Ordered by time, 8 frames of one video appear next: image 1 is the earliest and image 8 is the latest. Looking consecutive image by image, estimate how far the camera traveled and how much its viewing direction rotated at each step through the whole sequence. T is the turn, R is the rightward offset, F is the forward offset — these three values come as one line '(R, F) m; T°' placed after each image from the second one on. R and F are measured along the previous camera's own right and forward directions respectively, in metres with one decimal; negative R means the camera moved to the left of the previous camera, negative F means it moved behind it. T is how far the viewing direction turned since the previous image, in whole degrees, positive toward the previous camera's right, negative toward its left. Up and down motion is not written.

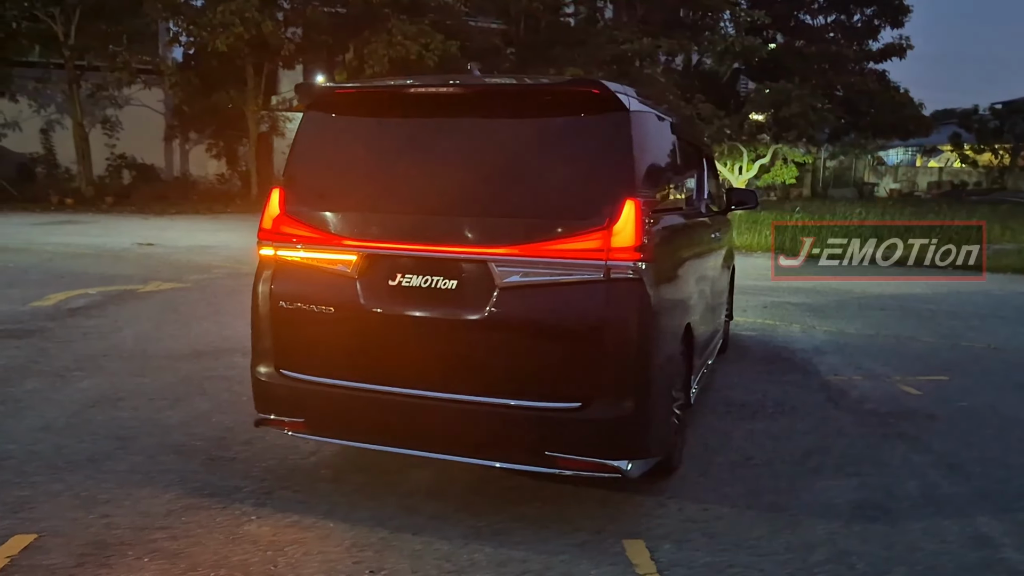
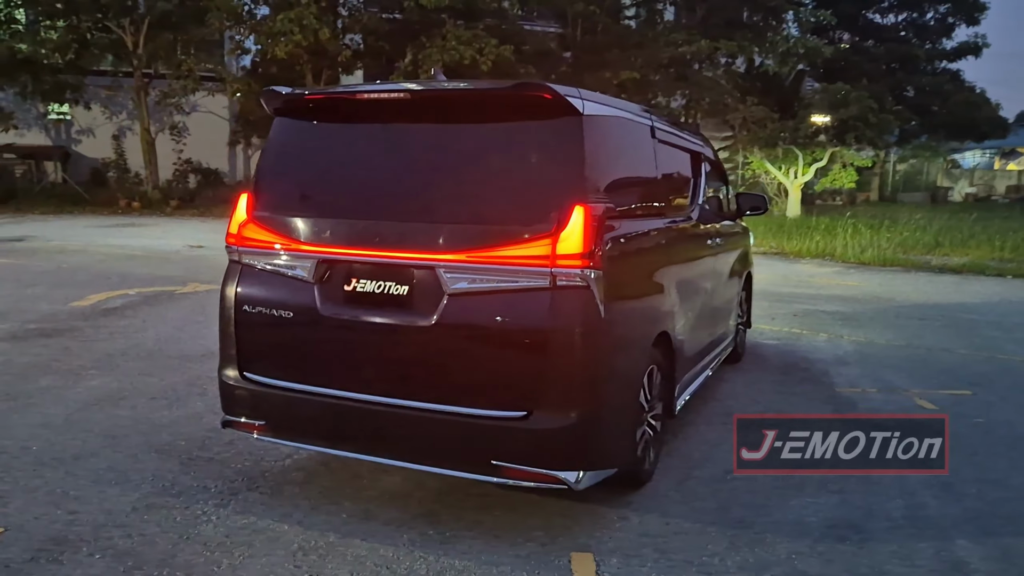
(+0.5, +0.1) m; -4°
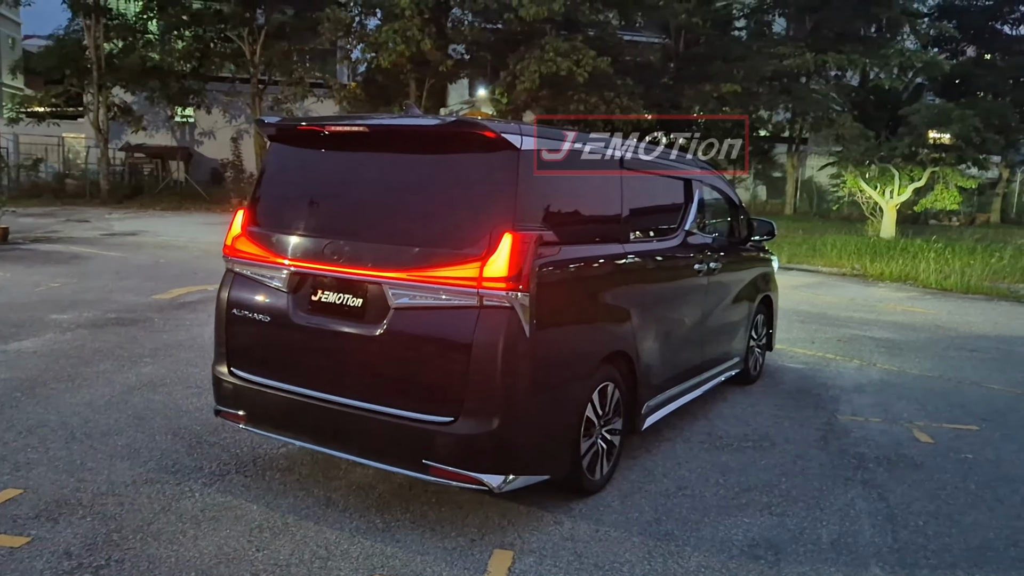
(+0.8, -0.3) m; -7°
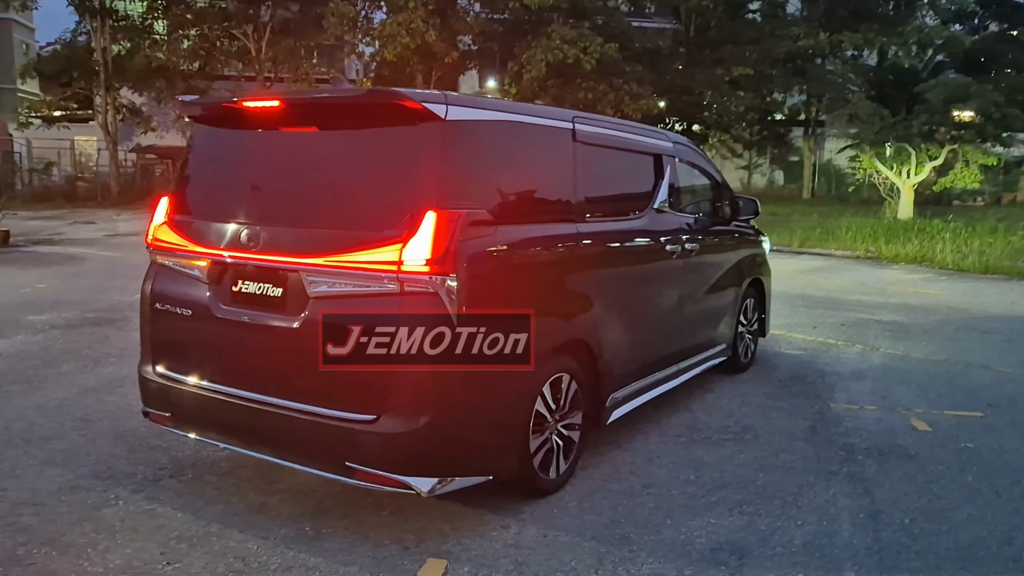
(+0.4, +0.3) m; -2°
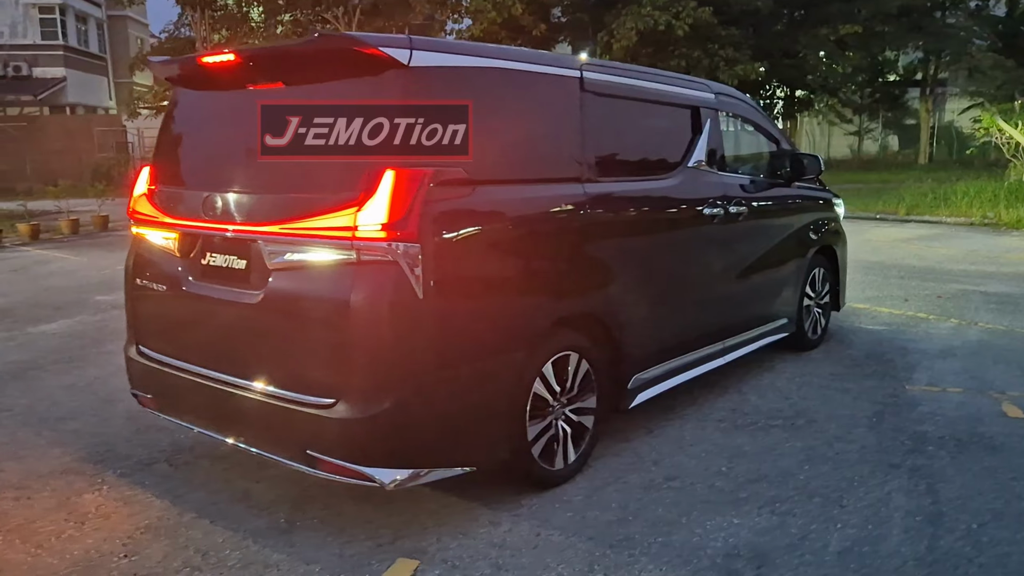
(+0.5, +0.5) m; -7°
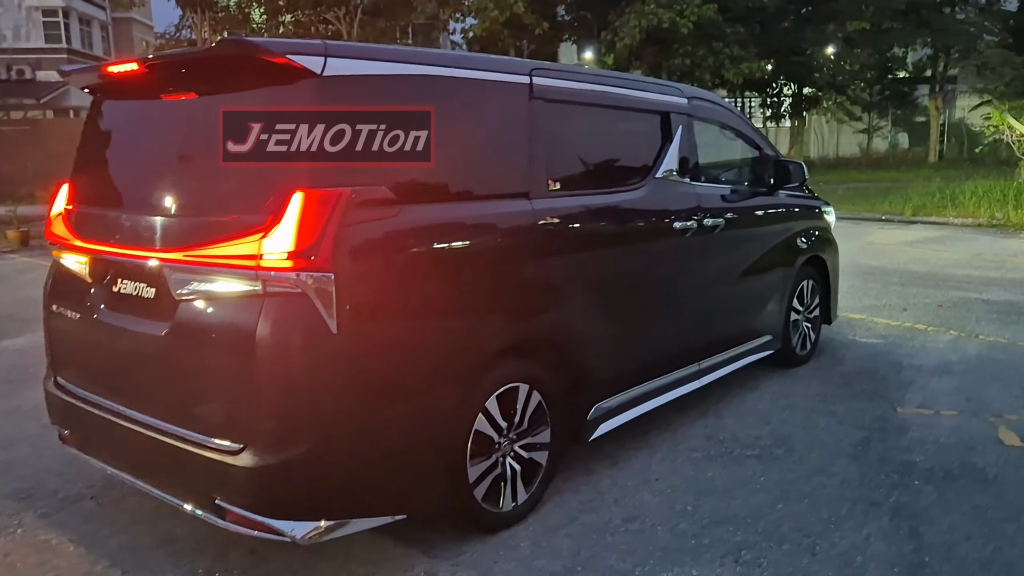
(+0.3, +0.3) m; -1°
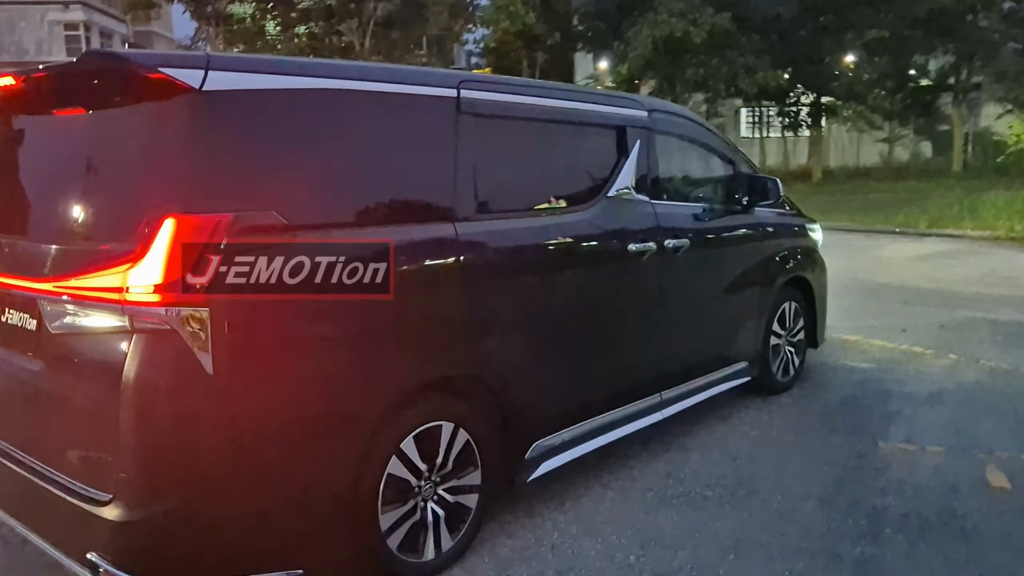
(+0.4, +0.3) m; -2°
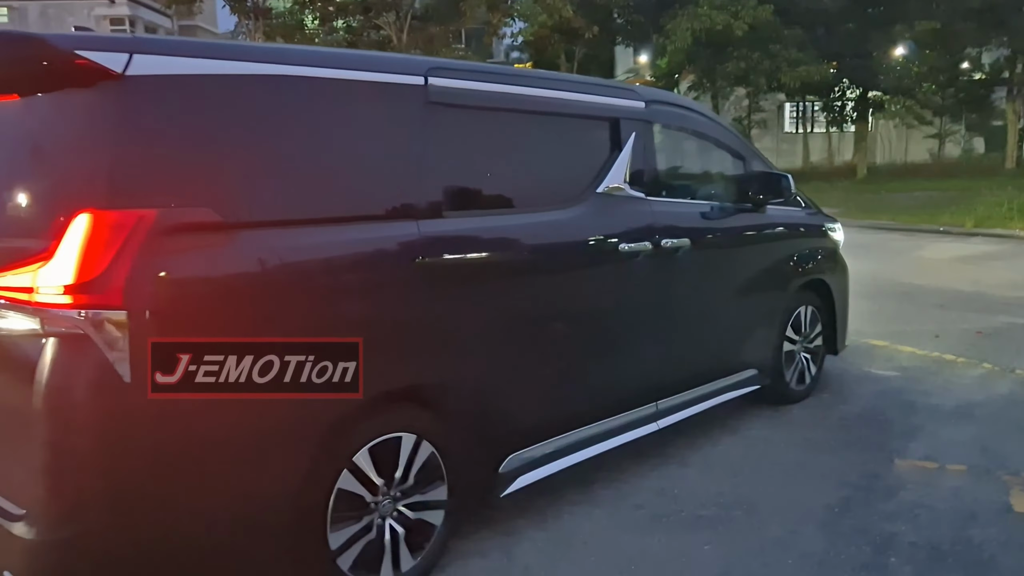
(+0.3, +0.2) m; -3°
